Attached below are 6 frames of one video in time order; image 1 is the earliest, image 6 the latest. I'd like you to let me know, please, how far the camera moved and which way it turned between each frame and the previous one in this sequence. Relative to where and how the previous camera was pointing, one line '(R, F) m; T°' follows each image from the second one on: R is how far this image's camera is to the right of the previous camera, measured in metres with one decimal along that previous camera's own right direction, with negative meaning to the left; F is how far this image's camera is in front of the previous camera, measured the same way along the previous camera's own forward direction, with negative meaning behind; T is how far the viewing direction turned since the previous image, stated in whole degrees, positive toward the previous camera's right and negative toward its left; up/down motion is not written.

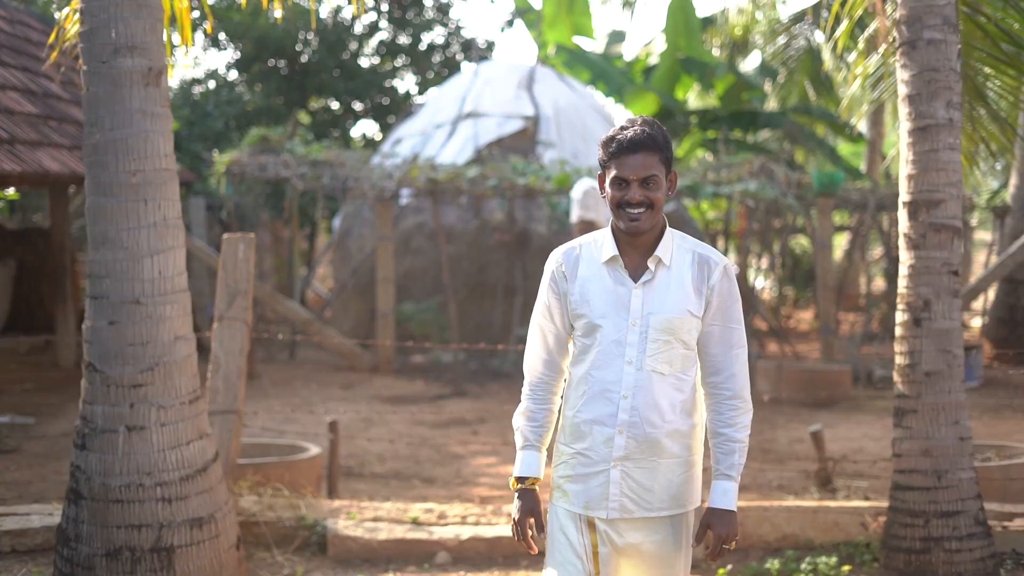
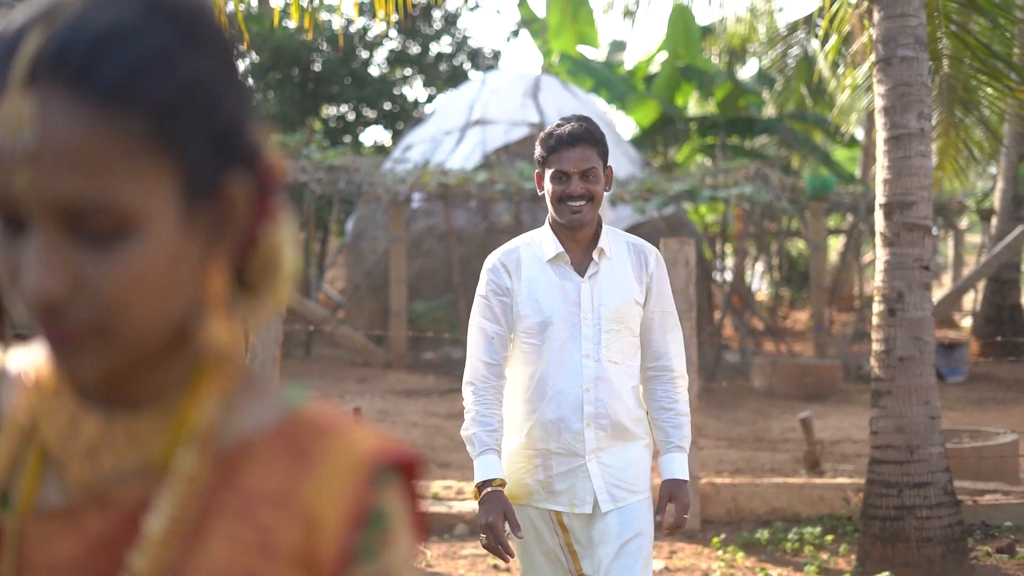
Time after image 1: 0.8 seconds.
(-0.1, -0.4) m; 0°
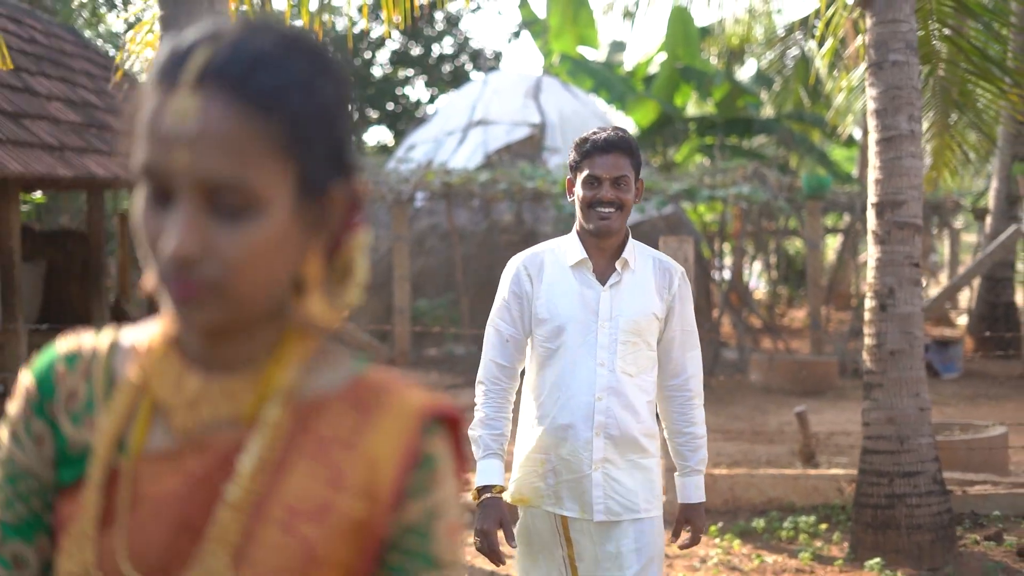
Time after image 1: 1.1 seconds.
(0.0, -0.2) m; 0°
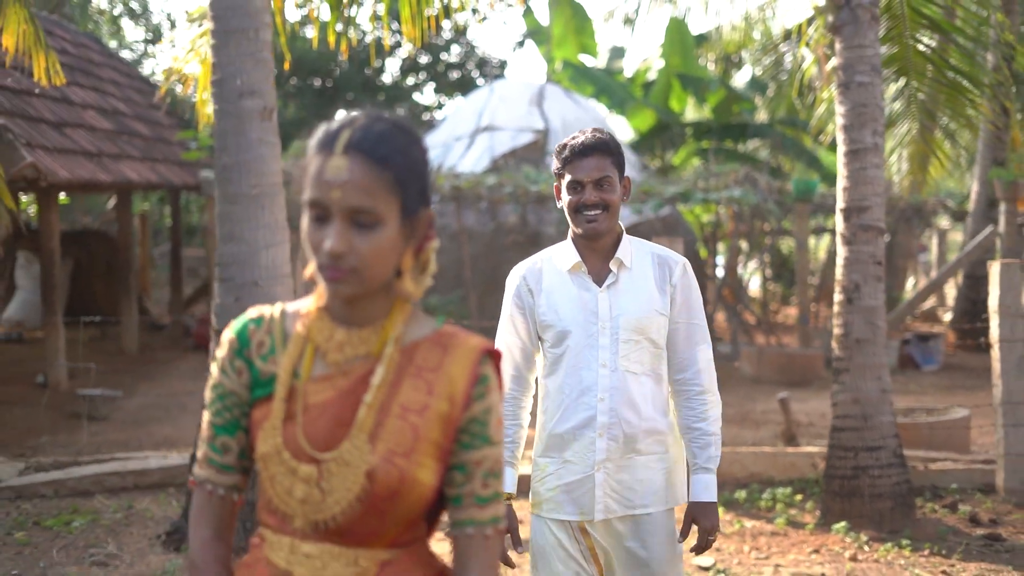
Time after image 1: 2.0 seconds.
(0.0, -0.6) m; 0°
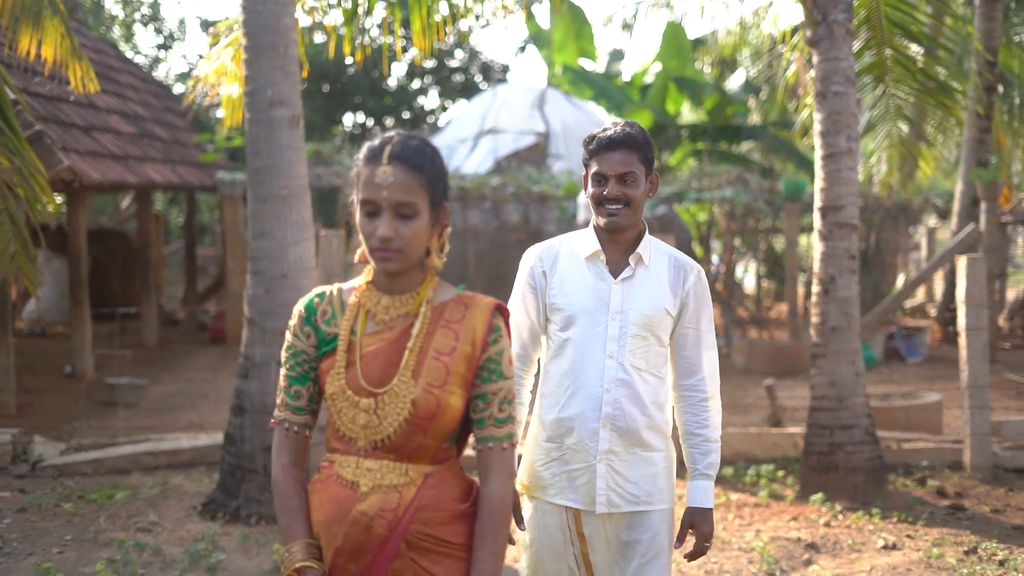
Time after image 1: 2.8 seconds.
(0.0, -0.5) m; 0°
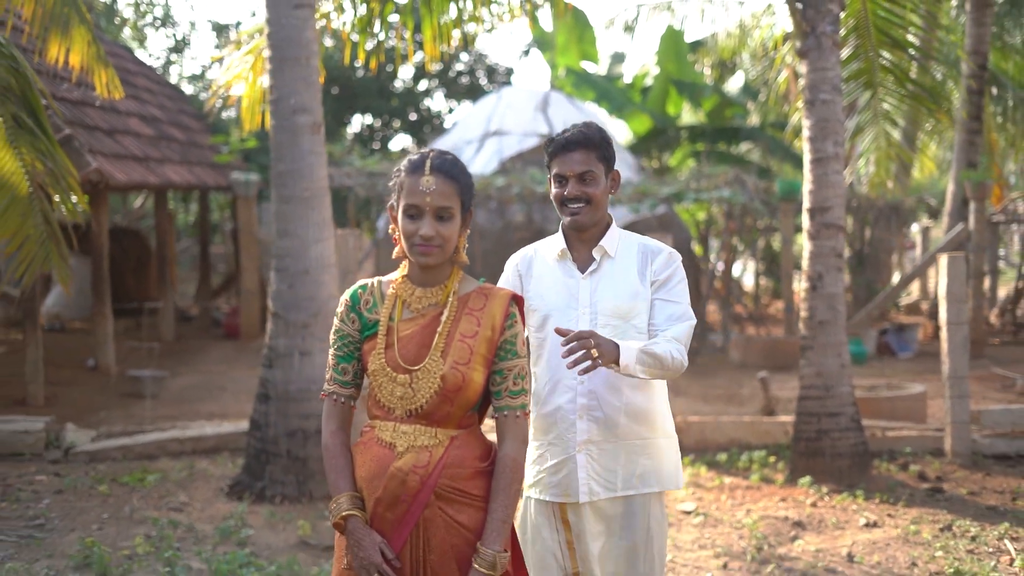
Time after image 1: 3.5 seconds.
(0.0, -0.4) m; 0°
